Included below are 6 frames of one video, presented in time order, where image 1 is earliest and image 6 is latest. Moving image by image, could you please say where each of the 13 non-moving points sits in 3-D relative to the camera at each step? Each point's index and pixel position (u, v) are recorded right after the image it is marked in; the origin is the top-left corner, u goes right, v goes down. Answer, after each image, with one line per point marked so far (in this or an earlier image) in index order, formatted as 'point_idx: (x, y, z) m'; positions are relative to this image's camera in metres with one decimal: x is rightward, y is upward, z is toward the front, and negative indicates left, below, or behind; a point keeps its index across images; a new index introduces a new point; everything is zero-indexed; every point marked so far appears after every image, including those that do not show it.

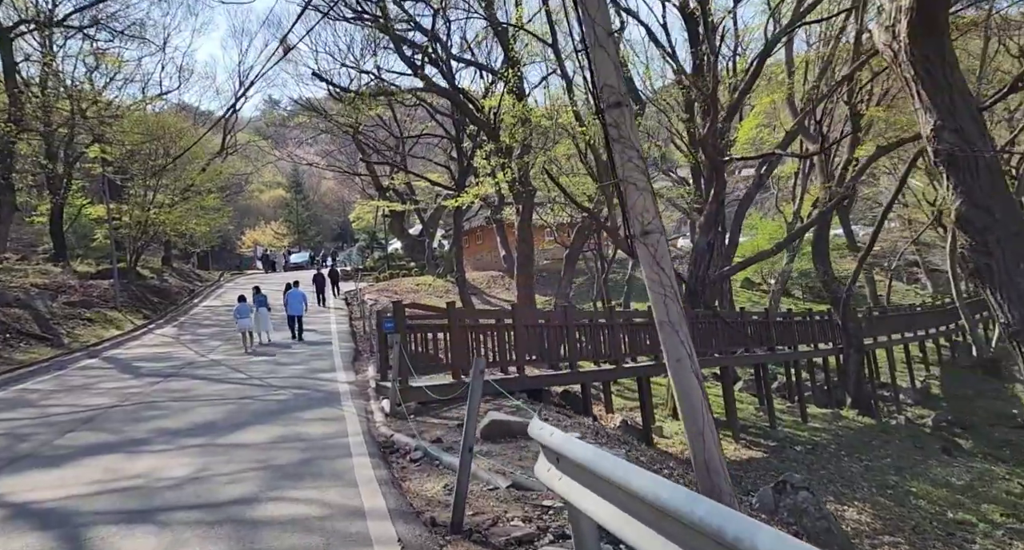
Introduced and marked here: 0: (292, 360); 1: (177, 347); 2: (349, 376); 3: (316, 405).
0: (-4.5, -1.7, +14.9) m
1: (-8.1, -1.7, +17.6) m
2: (-2.8, -1.8, +12.8) m
3: (-2.6, -1.8, +9.8) m
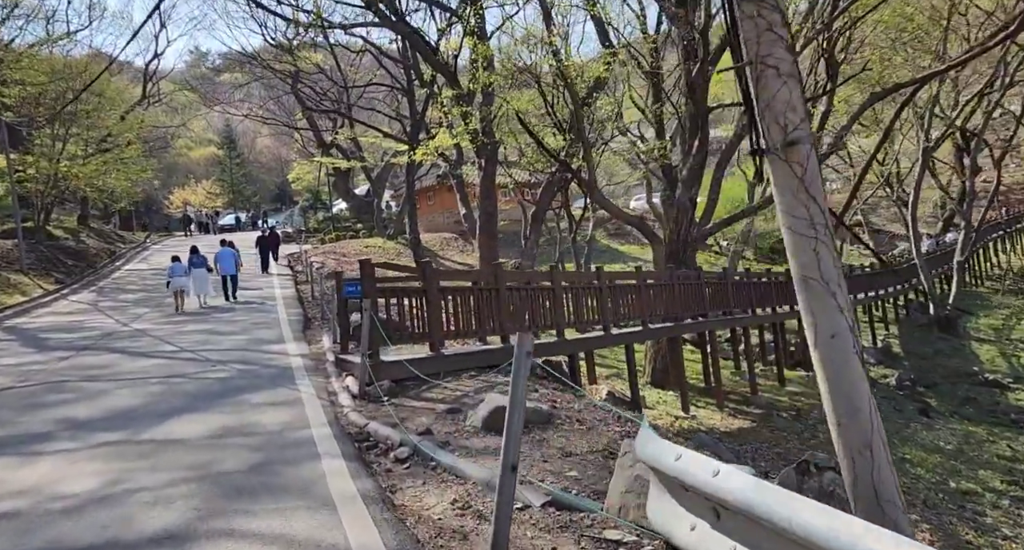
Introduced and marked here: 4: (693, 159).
0: (-5.0, -1.0, +13.1) m
1: (-8.9, -0.9, +15.6) m
2: (-3.2, -1.1, +11.2) m
3: (-2.8, -1.2, +8.3) m
4: (+3.7, +2.4, +15.0) m
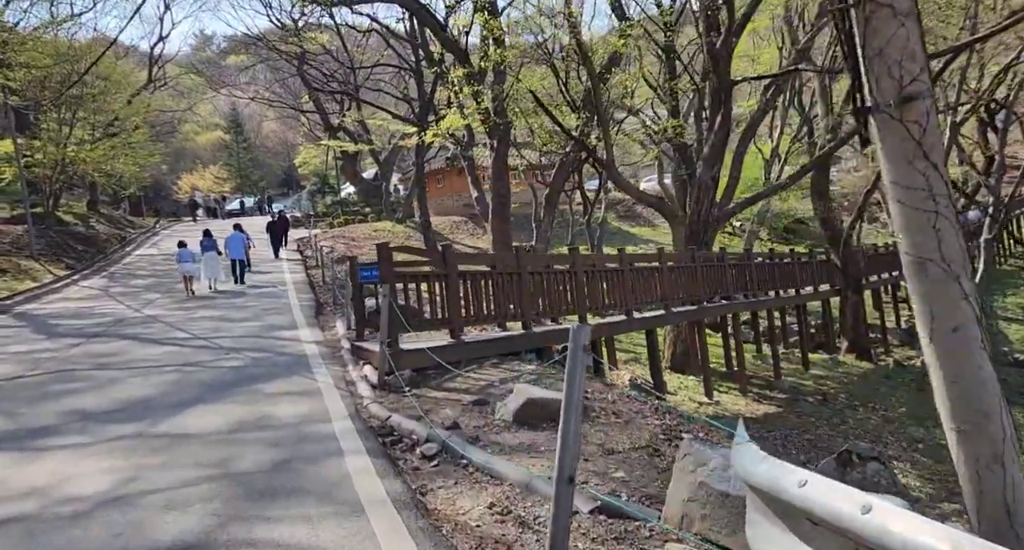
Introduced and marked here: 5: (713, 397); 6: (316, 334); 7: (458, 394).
0: (-4.7, -0.7, +12.8) m
1: (-8.5, -0.6, +15.3) m
2: (-2.9, -0.9, +10.8) m
3: (-2.5, -1.1, +7.9) m
4: (+4.0, +2.8, +14.6) m
5: (+3.5, -2.1, +12.6) m
6: (-2.9, -0.9, +10.9) m
7: (-0.5, -1.0, +6.4) m
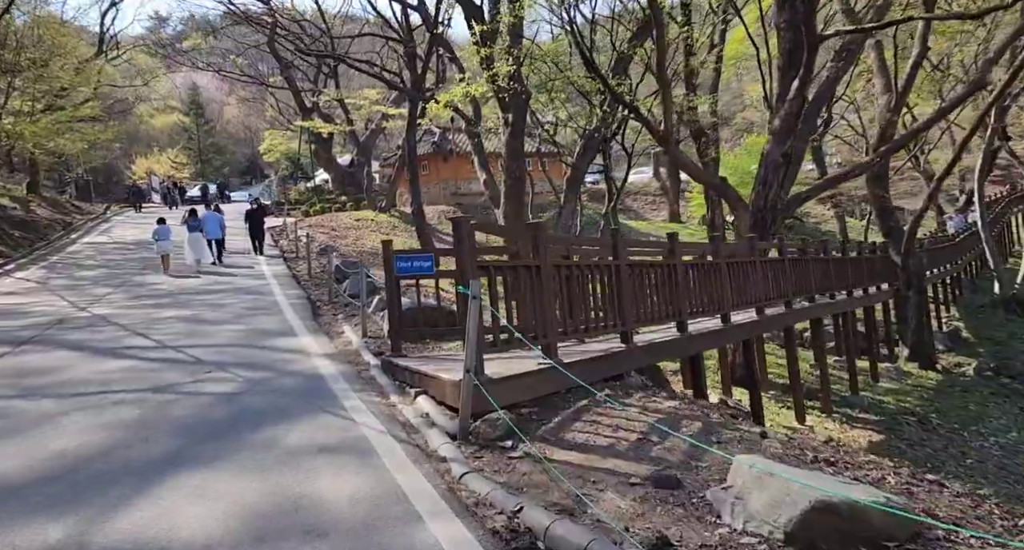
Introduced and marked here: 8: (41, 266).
0: (-4.0, -0.6, +10.2) m
1: (-8.0, -0.4, +12.5) m
2: (-2.2, -0.8, +8.3) m
3: (-1.6, -1.0, +5.4) m
4: (+4.7, +2.9, +12.3) m
5: (+4.1, -2.1, +10.4) m
6: (-2.1, -0.8, +8.3) m
7: (+0.5, -1.0, +4.0) m
8: (-11.2, +0.2, +17.4) m
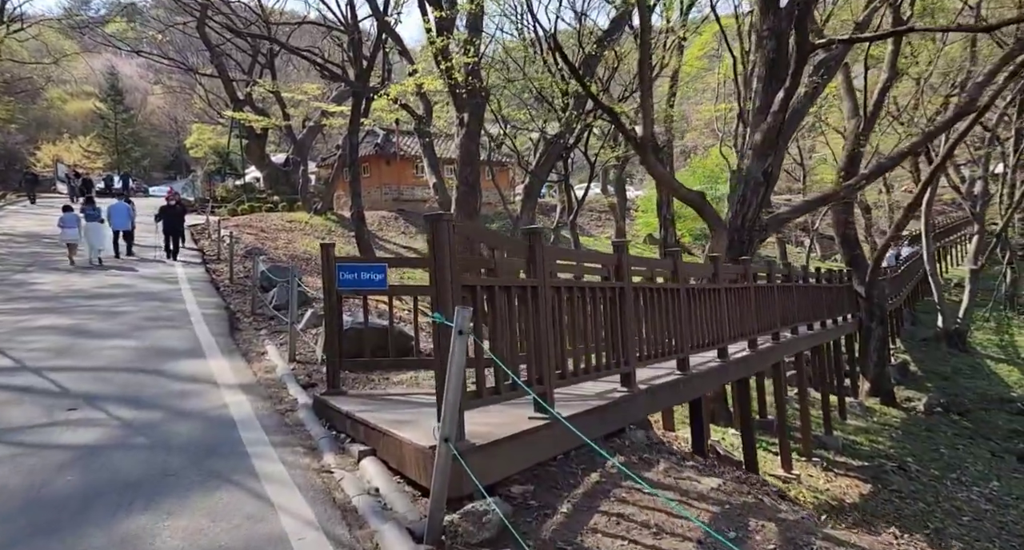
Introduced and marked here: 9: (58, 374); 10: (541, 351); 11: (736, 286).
0: (-4.5, -0.6, +8.4) m
1: (-8.6, -0.3, +10.3) m
2: (-2.5, -0.9, +6.6) m
3: (-1.7, -1.1, +3.8) m
4: (+4.1, +2.4, +11.3) m
5: (+3.5, -2.4, +9.3) m
6: (-2.5, -0.9, +6.7) m
7: (+0.5, -1.1, +2.6) m
8: (-12.3, +0.4, +15.0) m
9: (-3.9, -0.8, +6.2) m
10: (+0.1, -0.4, +4.3) m
11: (+2.4, -0.1, +8.3) m
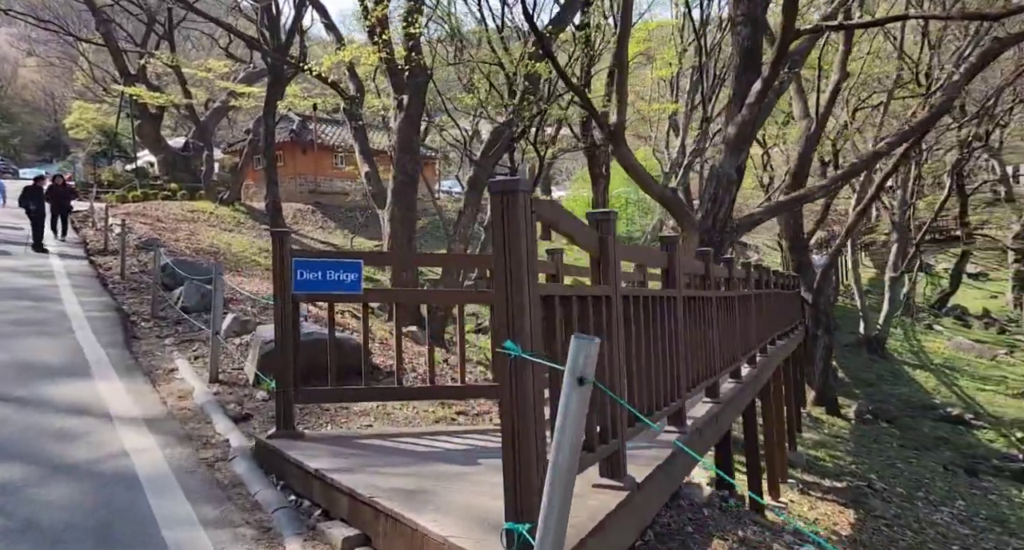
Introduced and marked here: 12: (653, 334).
0: (-4.8, -0.5, +6.5) m
1: (-9.1, -0.1, +7.9) m
2: (-2.6, -0.8, +5.0) m
3: (-1.4, -1.0, +2.3) m
4: (+3.4, +2.4, +10.5) m
5: (+3.0, -2.5, +8.4) m
6: (-2.6, -0.8, +5.1) m
7: (+0.9, -1.2, +1.4) m
8: (-13.3, +0.6, +12.1) m
9: (-3.9, -0.8, +4.4) m
10: (+0.4, -0.5, +3.0) m
11: (+2.1, -0.2, +7.3) m
12: (+0.6, -0.3, +3.8) m
